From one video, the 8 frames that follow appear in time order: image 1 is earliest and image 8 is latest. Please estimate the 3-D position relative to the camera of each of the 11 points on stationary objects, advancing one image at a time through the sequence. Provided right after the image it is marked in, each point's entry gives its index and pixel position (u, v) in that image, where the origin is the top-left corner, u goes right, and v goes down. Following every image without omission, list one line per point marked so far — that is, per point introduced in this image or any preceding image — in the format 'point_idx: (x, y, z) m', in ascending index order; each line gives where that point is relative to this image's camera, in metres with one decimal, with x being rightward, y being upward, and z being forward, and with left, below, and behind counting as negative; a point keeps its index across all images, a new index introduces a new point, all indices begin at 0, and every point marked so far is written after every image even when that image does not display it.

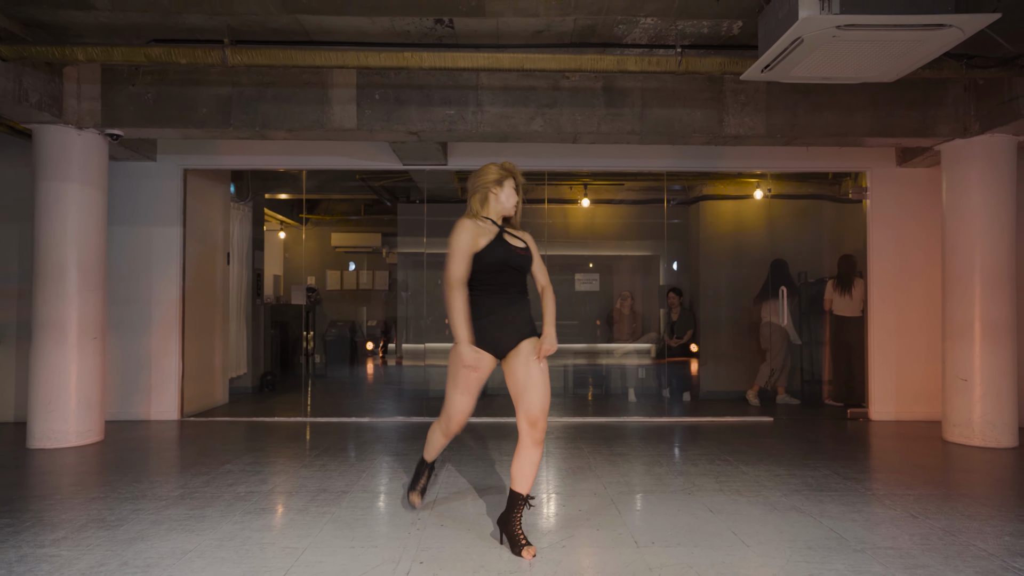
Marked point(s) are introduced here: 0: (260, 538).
0: (-1.3, -1.3, +3.6) m
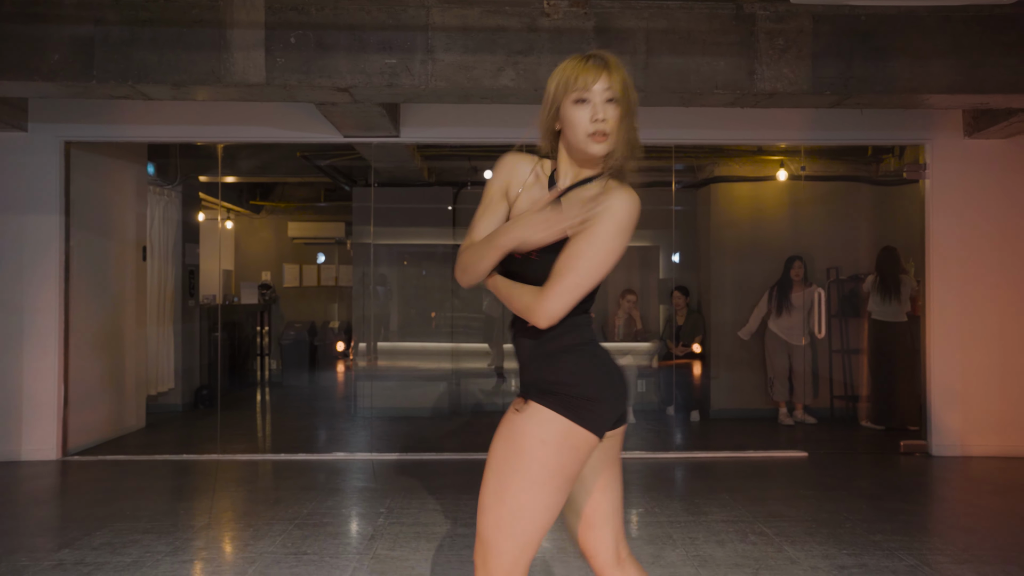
0: (-1.5, -1.4, +2.1) m
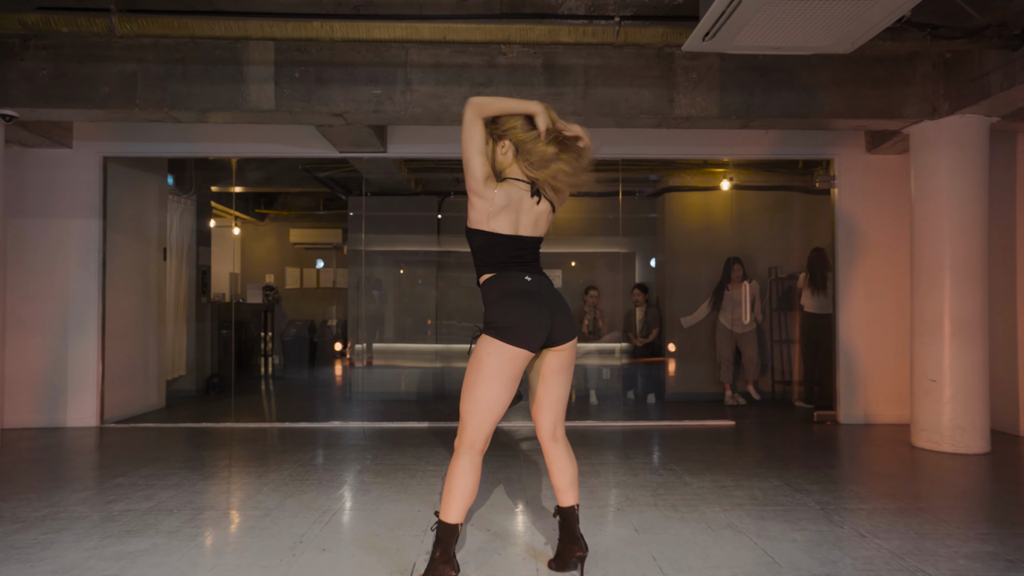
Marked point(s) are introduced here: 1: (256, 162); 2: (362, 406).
0: (-1.8, -1.3, +3.1) m
1: (-2.7, +1.4, +7.2) m
2: (-1.6, -1.3, +7.4) m
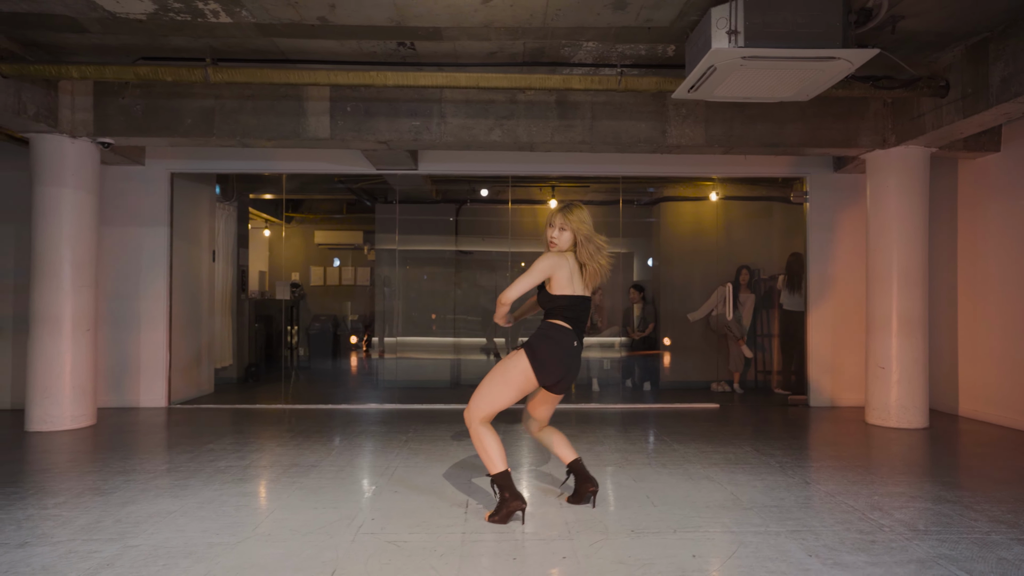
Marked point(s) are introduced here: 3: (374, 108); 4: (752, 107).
0: (-1.6, -1.3, +4.1) m
1: (-2.6, +1.4, +8.2) m
2: (-1.4, -1.3, +8.4) m
3: (-1.3, +1.7, +6.3) m
4: (+2.3, +1.7, +6.4) m
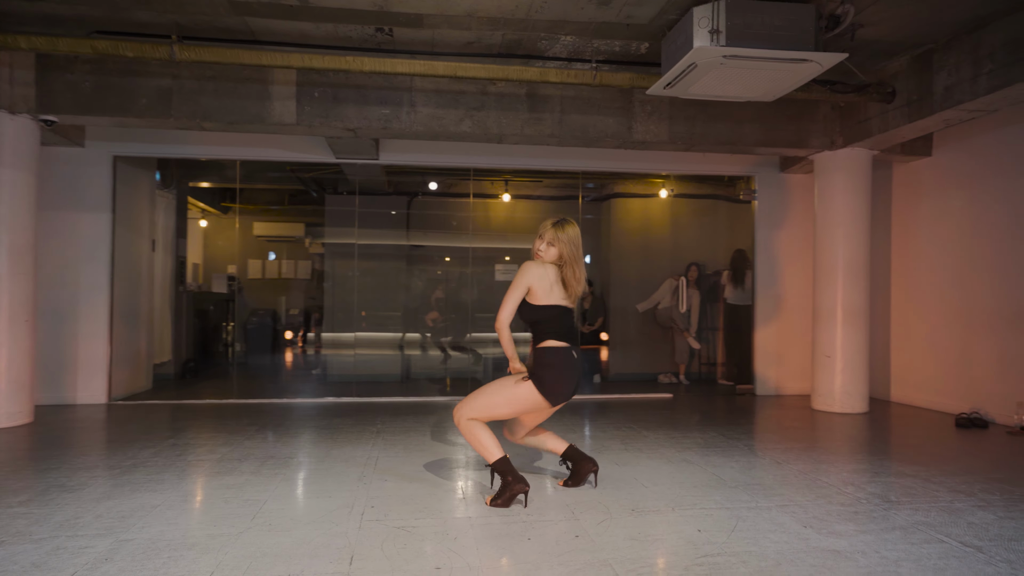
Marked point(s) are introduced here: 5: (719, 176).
0: (-1.7, -1.2, +4.0) m
1: (-3.0, +1.5, +7.9) m
2: (-1.9, -1.2, +8.3) m
3: (-1.5, +1.8, +6.2) m
4: (+2.0, +1.8, +6.7) m
5: (+2.6, +1.4, +8.8) m
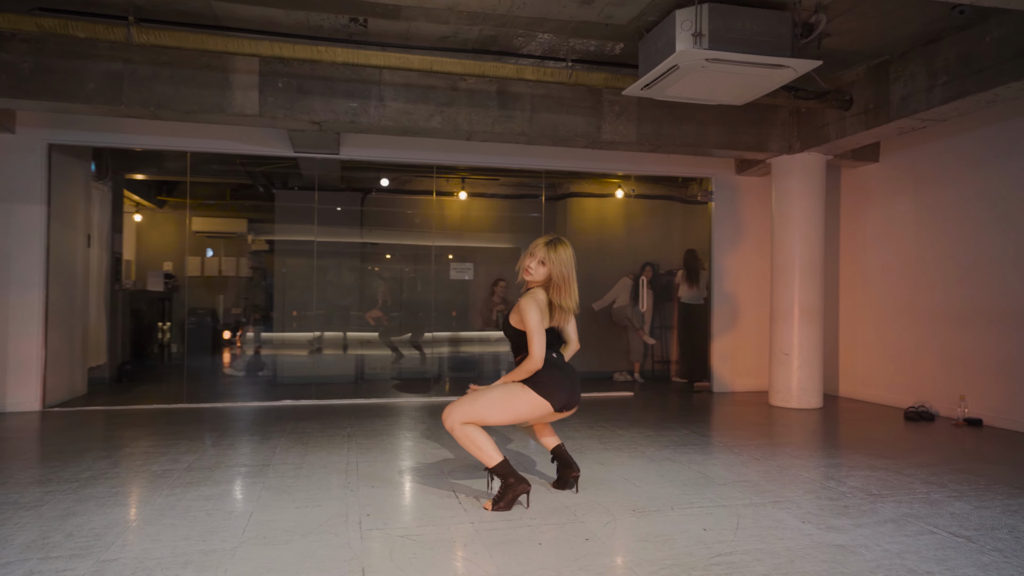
0: (-1.7, -1.2, +3.7) m
1: (-3.4, +1.5, +7.5) m
2: (-2.4, -1.2, +8.0) m
3: (-1.8, +1.8, +6.0) m
4: (+1.7, +1.8, +6.8) m
5: (+2.1, +1.4, +8.9) m
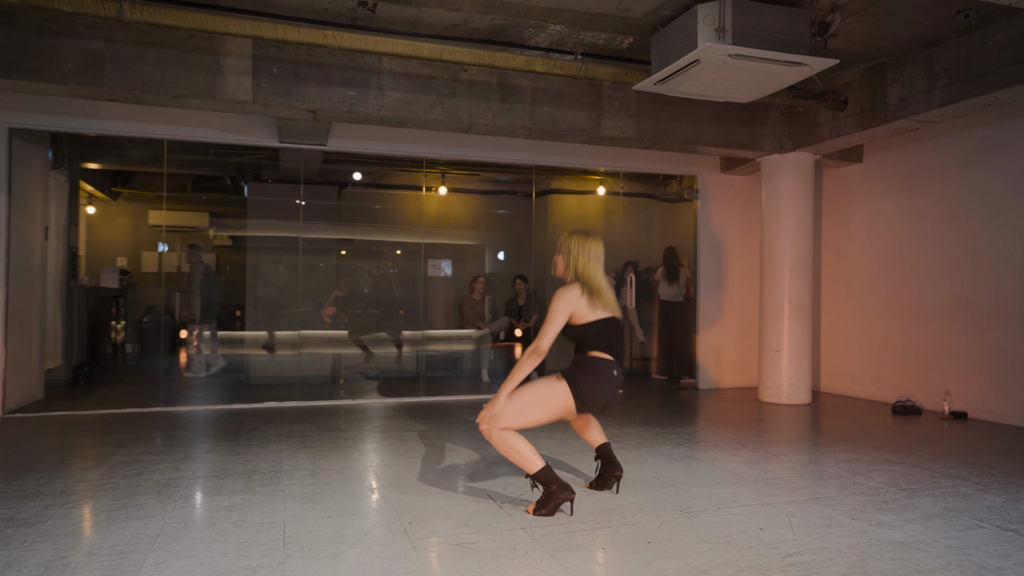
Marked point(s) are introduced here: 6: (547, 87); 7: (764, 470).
0: (-1.4, -1.2, +3.5) m
1: (-3.5, +1.5, +7.1) m
2: (-2.5, -1.1, +7.7) m
3: (-1.7, +1.8, +5.7) m
4: (+1.6, +1.8, +6.8) m
5: (+1.9, +1.5, +9.0) m
6: (+0.3, +1.9, +6.4) m
7: (+1.7, -1.2, +4.5) m
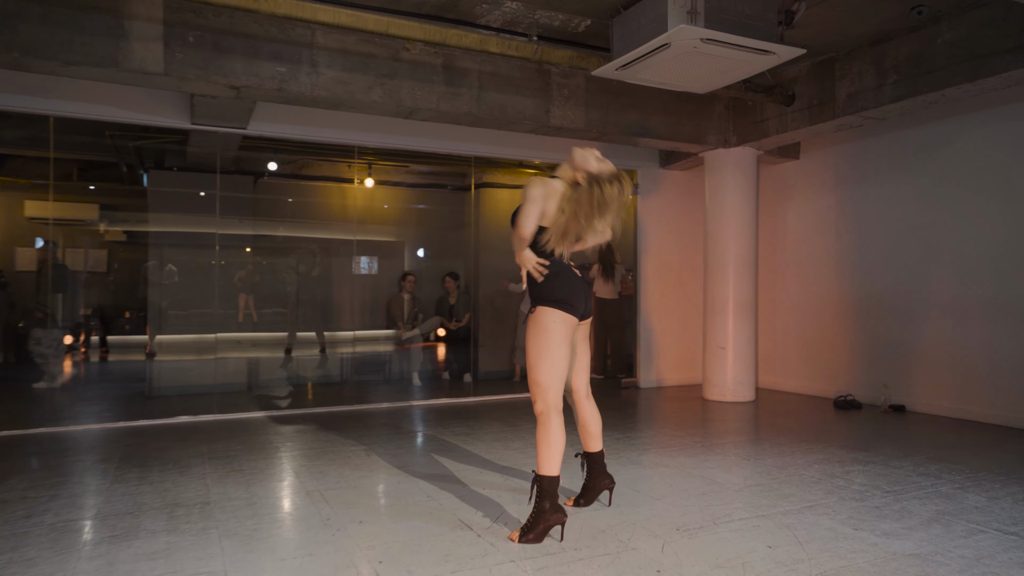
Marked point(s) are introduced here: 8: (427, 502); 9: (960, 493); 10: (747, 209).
0: (-1.5, -1.2, +2.9) m
1: (-4.0, +1.5, +6.2) m
2: (-3.1, -1.1, +6.9) m
3: (-2.1, +1.8, +5.0) m
4: (+1.1, +1.8, +6.6) m
5: (+1.1, +1.5, +8.7) m
6: (-0.2, +1.9, +6.0) m
7: (+1.4, -1.2, +4.3) m
8: (-0.5, -1.2, +3.8) m
9: (+2.5, -1.1, +3.8) m
10: (+2.5, +0.8, +7.2) m
